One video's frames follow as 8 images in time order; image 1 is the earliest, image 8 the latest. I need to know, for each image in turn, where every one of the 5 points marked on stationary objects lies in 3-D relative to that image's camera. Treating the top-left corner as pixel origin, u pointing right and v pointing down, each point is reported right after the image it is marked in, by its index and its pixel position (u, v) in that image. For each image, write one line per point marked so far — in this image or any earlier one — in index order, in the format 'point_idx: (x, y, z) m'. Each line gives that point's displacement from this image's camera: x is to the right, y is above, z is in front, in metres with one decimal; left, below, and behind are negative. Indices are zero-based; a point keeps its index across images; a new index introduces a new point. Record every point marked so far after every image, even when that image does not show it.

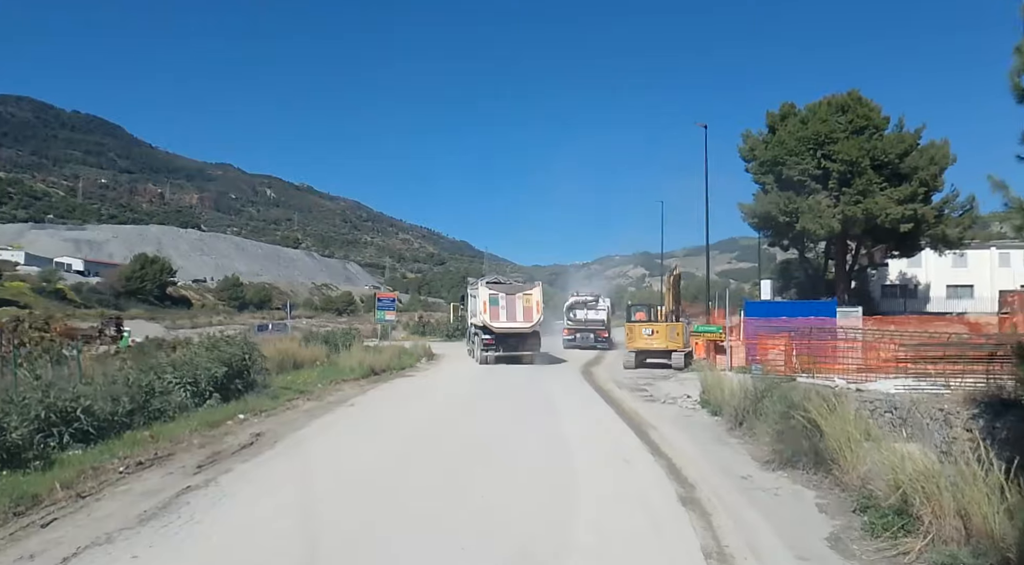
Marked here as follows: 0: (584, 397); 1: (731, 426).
0: (+2.1, -3.3, +18.7) m
1: (+4.3, -2.8, +12.1) m
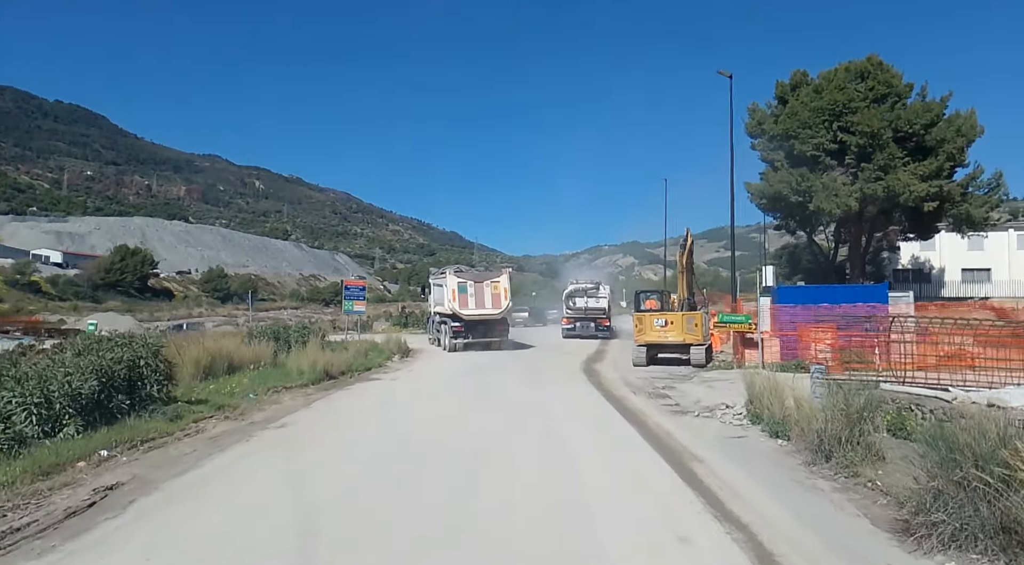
0: (+1.9, -2.8, +15.0) m
1: (+4.1, -2.4, +8.5) m
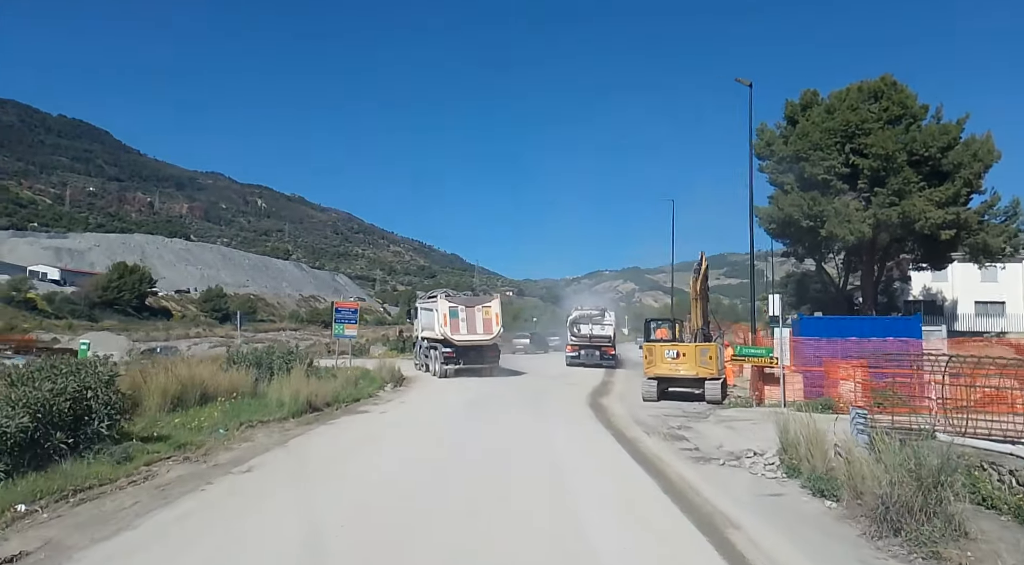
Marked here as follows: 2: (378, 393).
0: (+1.9, -3.4, +13.5) m
1: (+4.1, -2.8, +7.0) m
2: (-4.1, -3.4, +18.9) m
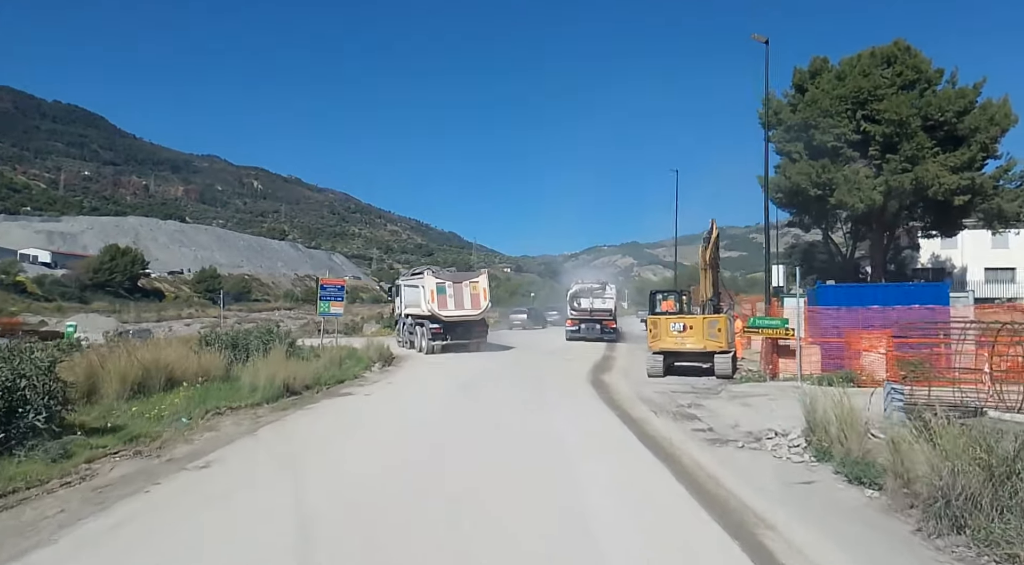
0: (+1.8, -2.8, +12.4) m
1: (+4.0, -2.4, +5.9) m
2: (-4.2, -2.6, +17.8) m
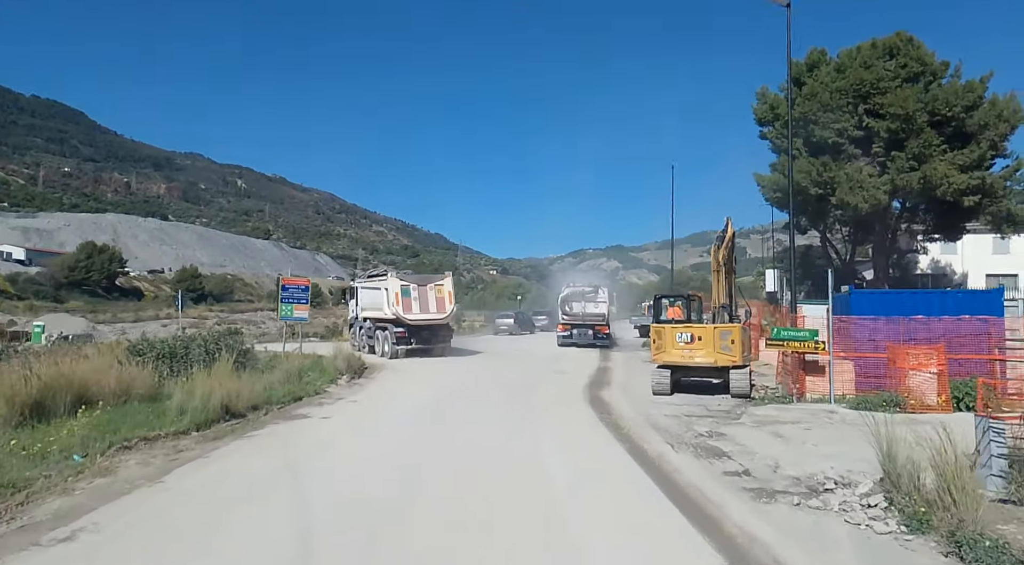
0: (+1.5, -2.8, +10.1) m
1: (+3.9, -2.5, +3.7) m
2: (-4.6, -2.7, +15.4) m
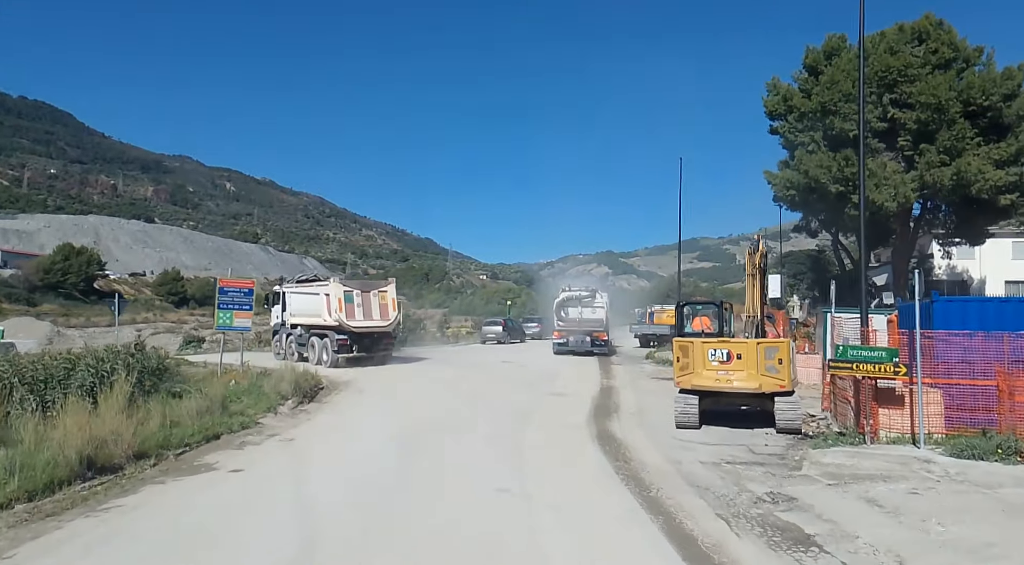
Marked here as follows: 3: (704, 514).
0: (+1.3, -2.9, +6.9) m
1: (+3.8, -2.4, +0.6) m
2: (-4.8, -2.7, +12.1) m
3: (+2.3, -2.8, +7.4) m
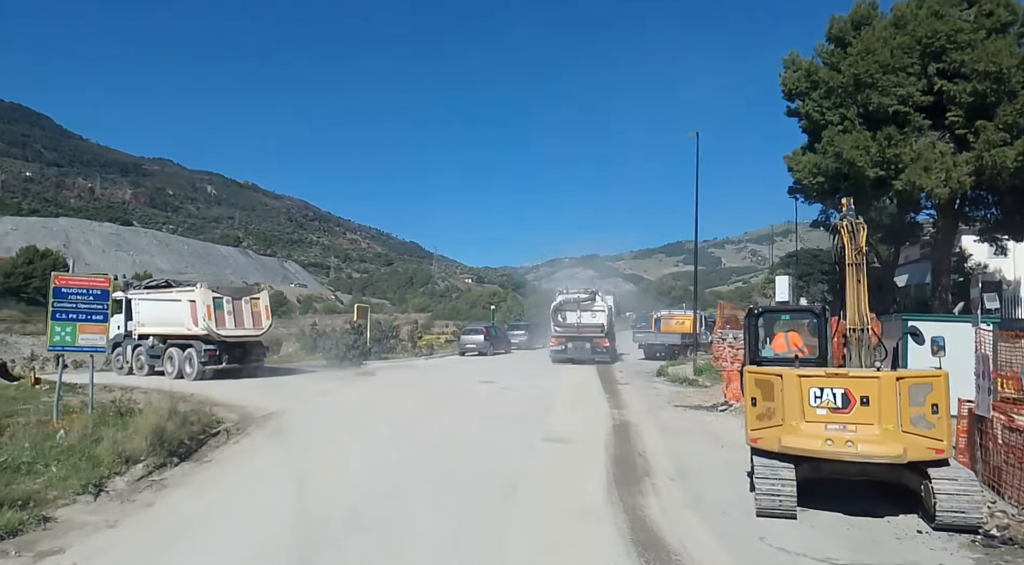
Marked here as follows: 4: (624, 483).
0: (+1.2, -2.8, +2.2) m
1: (+3.8, -2.3, -4.2) m
2: (-5.1, -2.6, +7.2) m
3: (+2.1, -2.7, +2.6) m
4: (+1.7, -2.8, +9.0) m
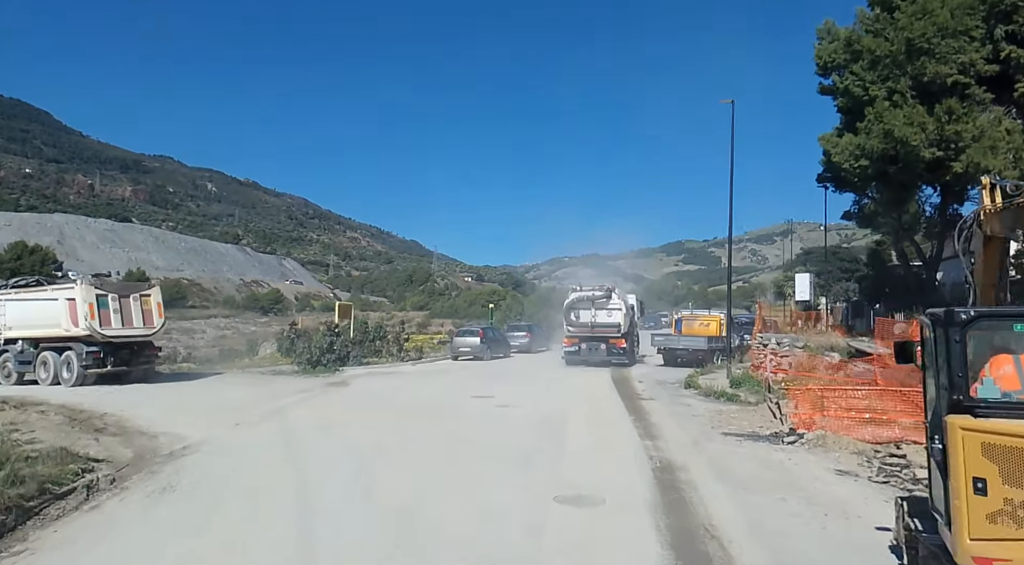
0: (+1.2, -2.6, -1.5) m
1: (+3.8, -2.2, -7.8) m
2: (-5.1, -2.4, +3.6) m
3: (+2.1, -2.5, -1.0) m
4: (+1.7, -2.7, +5.4) m
